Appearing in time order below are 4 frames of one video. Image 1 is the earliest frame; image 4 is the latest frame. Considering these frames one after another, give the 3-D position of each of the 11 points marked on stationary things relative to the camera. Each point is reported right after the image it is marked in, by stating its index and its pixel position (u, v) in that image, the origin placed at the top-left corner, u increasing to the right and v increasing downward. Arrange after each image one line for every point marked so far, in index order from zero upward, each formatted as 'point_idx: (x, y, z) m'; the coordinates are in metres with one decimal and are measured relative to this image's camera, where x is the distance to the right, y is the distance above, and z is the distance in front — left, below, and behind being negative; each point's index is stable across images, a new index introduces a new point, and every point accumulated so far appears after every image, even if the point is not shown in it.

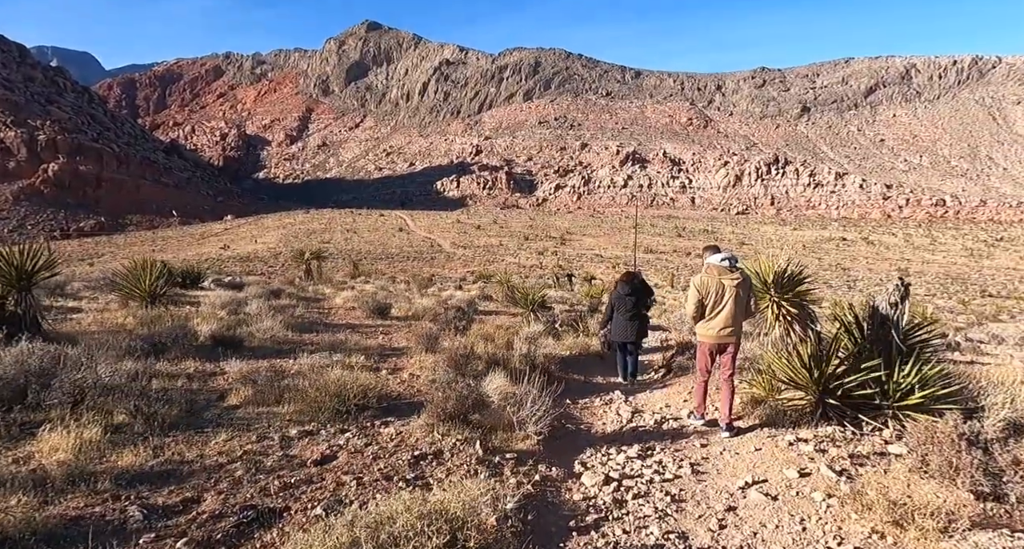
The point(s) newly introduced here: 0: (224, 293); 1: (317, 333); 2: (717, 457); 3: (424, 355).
0: (-6.1, -0.4, +16.1) m
1: (-2.9, -0.9, +11.1) m
2: (+1.5, -1.4, +5.6) m
3: (-1.1, -1.0, +9.2) m
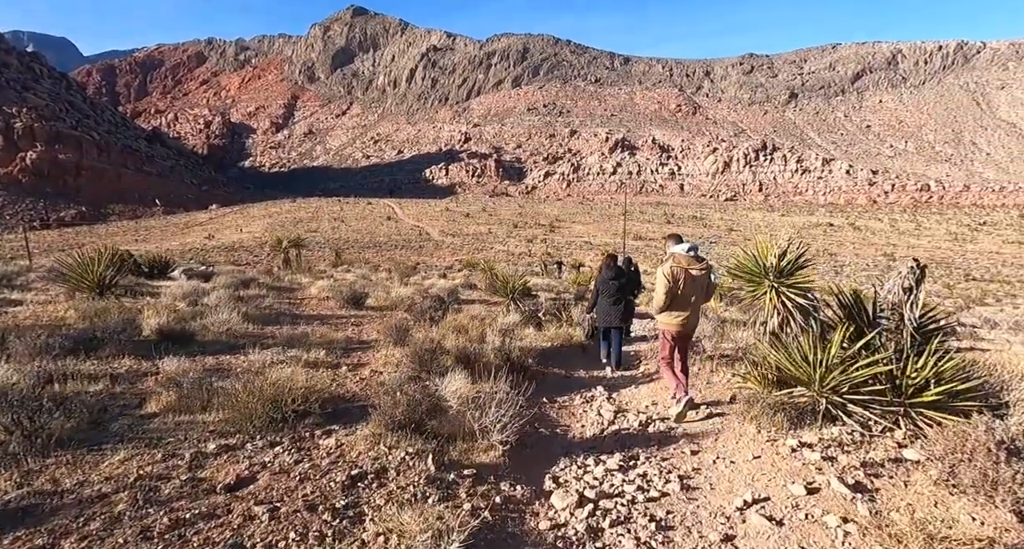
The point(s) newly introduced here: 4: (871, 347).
0: (-6.5, -0.2, +15.3) m
1: (-3.2, -0.7, +10.4) m
2: (+1.3, -1.3, +4.9) m
3: (-1.4, -0.8, +8.5) m
4: (+2.8, -0.6, +5.9) m
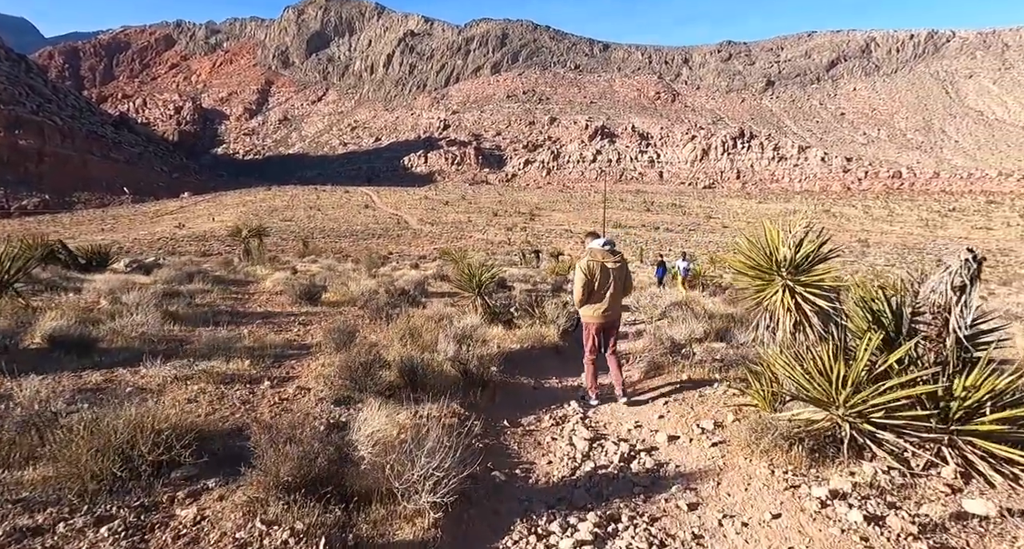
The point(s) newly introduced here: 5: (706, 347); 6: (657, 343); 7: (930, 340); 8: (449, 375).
0: (-7.0, -0.1, +13.9) m
1: (-3.6, -0.7, +9.1) m
2: (+1.0, -1.3, +3.7) m
3: (-1.8, -0.8, +7.3) m
4: (+2.5, -0.5, +4.8) m
5: (+2.0, -0.7, +7.8) m
6: (+1.5, -0.7, +7.9) m
7: (+2.6, -0.4, +4.8) m
8: (-0.5, -0.8, +6.1) m
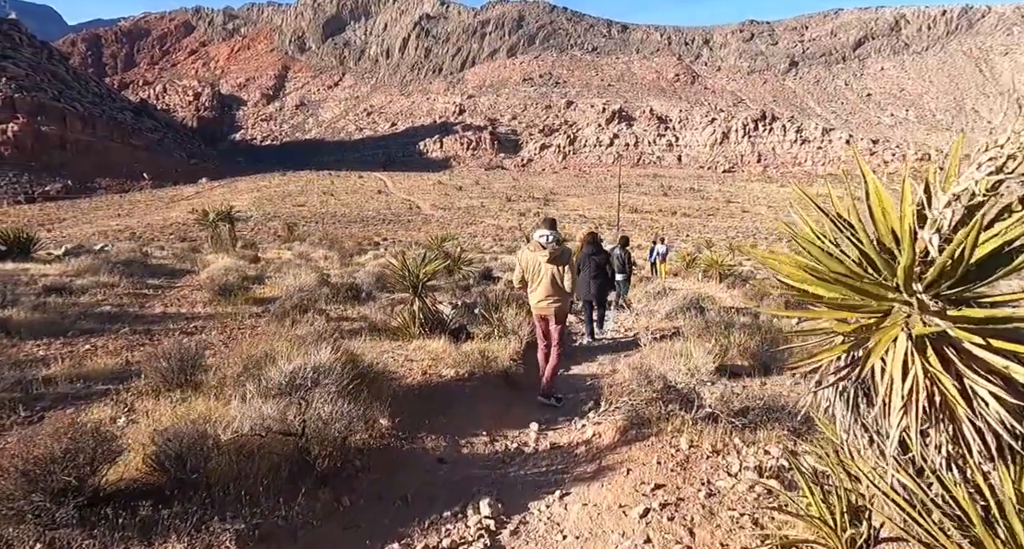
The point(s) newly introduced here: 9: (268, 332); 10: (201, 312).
0: (-7.5, +0.1, +11.3) m
1: (-4.2, -0.6, +6.4) m
2: (+0.3, -1.3, +1.0) m
3: (-2.4, -0.8, +4.6) m
4: (+1.8, -0.6, +2.0) m
5: (+1.4, -0.7, +5.0) m
6: (+0.9, -0.7, +5.1) m
7: (+2.0, -0.5, +2.0) m
8: (-1.1, -0.8, +3.4) m
9: (-2.2, -0.6, +6.5) m
10: (-4.3, -0.5, +9.8) m
